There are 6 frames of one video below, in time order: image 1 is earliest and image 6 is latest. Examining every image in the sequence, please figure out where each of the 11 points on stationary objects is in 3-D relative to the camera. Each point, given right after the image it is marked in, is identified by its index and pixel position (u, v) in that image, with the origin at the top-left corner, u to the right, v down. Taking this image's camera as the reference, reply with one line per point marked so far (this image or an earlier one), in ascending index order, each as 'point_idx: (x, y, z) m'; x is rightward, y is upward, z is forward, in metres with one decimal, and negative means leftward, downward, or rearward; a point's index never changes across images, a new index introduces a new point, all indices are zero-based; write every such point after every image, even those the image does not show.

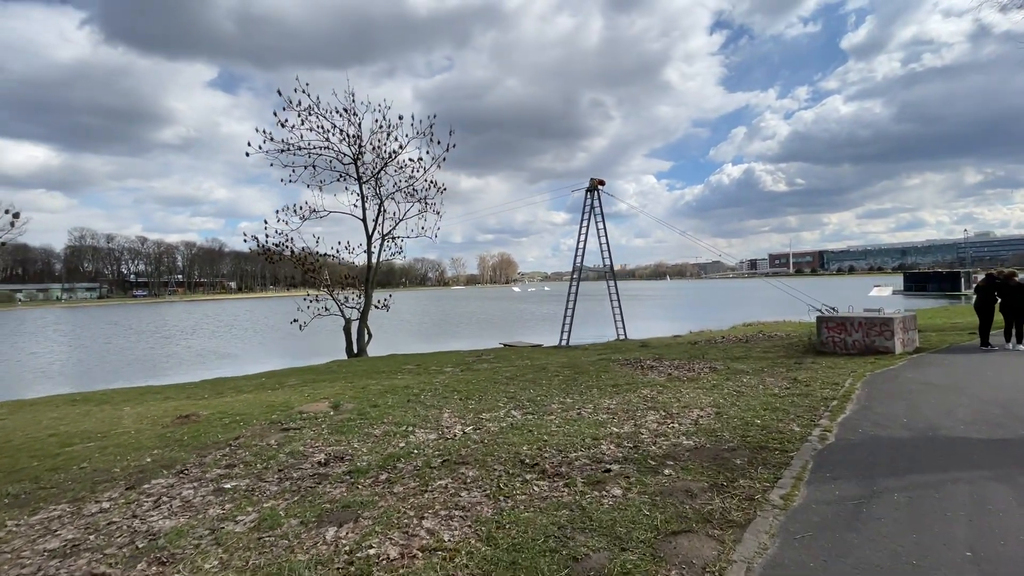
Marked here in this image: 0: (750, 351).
0: (+7.4, -2.0, +15.0) m
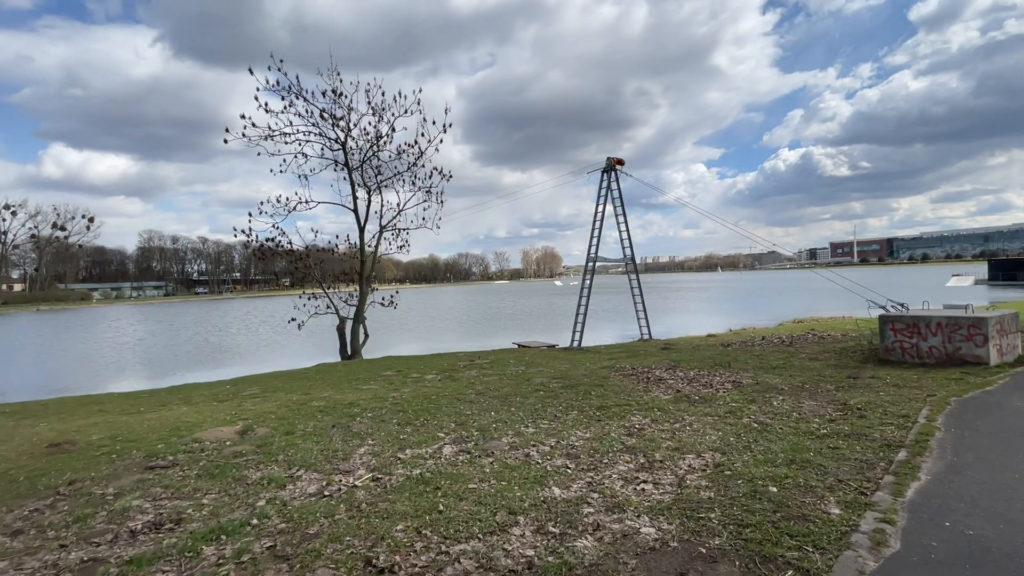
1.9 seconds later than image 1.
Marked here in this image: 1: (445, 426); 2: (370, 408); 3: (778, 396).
0: (+7.1, -1.8, +12.2) m
1: (-1.1, -2.2, +7.7) m
2: (-2.7, -2.3, +9.1) m
3: (+4.7, -1.9, +8.5) m
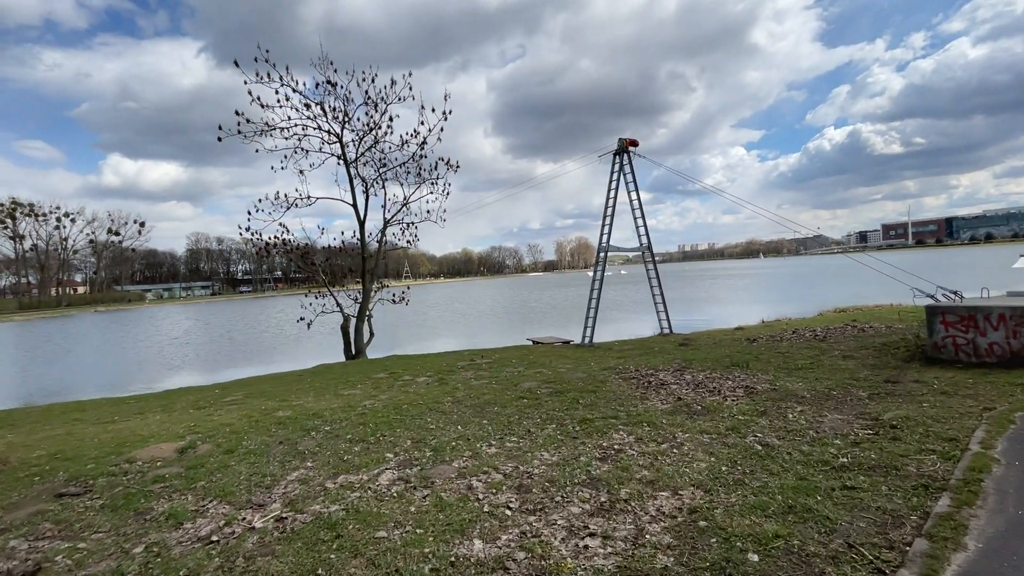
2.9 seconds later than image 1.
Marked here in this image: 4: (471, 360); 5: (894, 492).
0: (+6.9, -1.5, +10.6) m
1: (-1.6, -2.2, +6.8) m
2: (-3.1, -2.3, +8.3) m
3: (+4.2, -1.7, +7.1) m
4: (-1.2, -2.2, +15.1) m
5: (+3.1, -1.7, +4.0) m
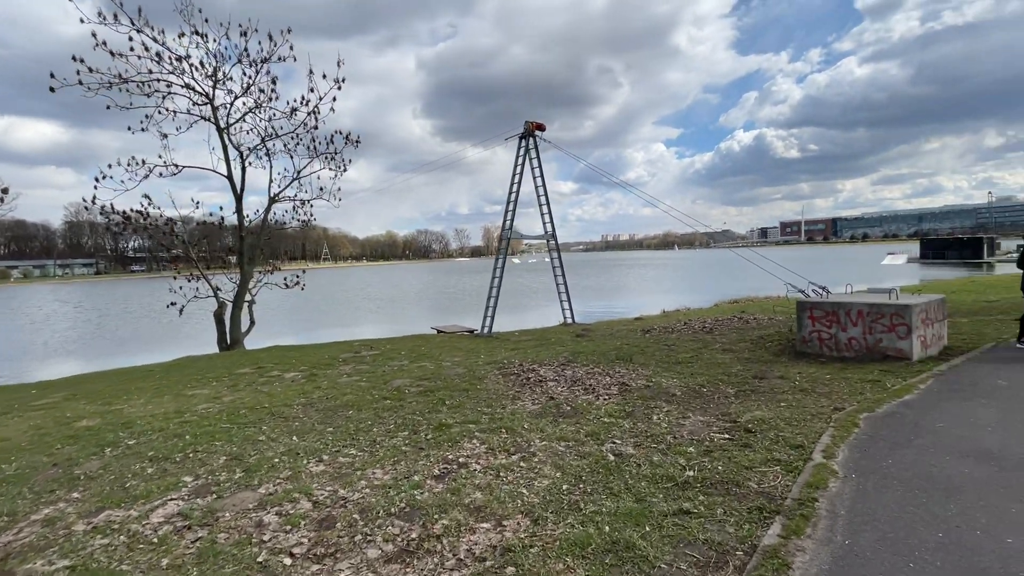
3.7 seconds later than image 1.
0: (+4.3, -1.3, +10.7) m
1: (-3.5, -2.0, +5.6) m
2: (-5.2, -2.0, +6.9) m
3: (+2.1, -1.7, +6.8) m
4: (-4.4, -1.8, +13.9) m
5: (+1.6, -1.7, +3.5) m
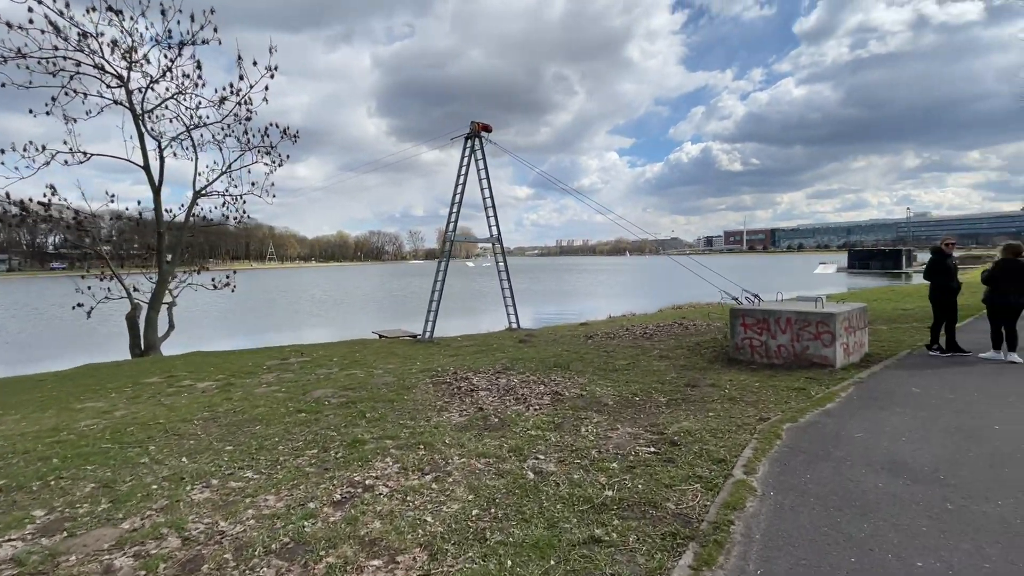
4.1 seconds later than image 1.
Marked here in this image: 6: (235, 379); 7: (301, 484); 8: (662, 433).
0: (+2.9, -1.5, +10.6) m
1: (-4.4, -2.0, +4.8) m
2: (-6.2, -2.0, +6.0) m
3: (+1.1, -1.8, +6.5) m
4: (-6.1, -1.9, +13.0) m
5: (+0.9, -1.7, +3.3) m
6: (-6.1, -2.0, +10.5) m
7: (-2.1, -2.0, +4.9) m
8: (+1.8, -1.7, +5.6) m
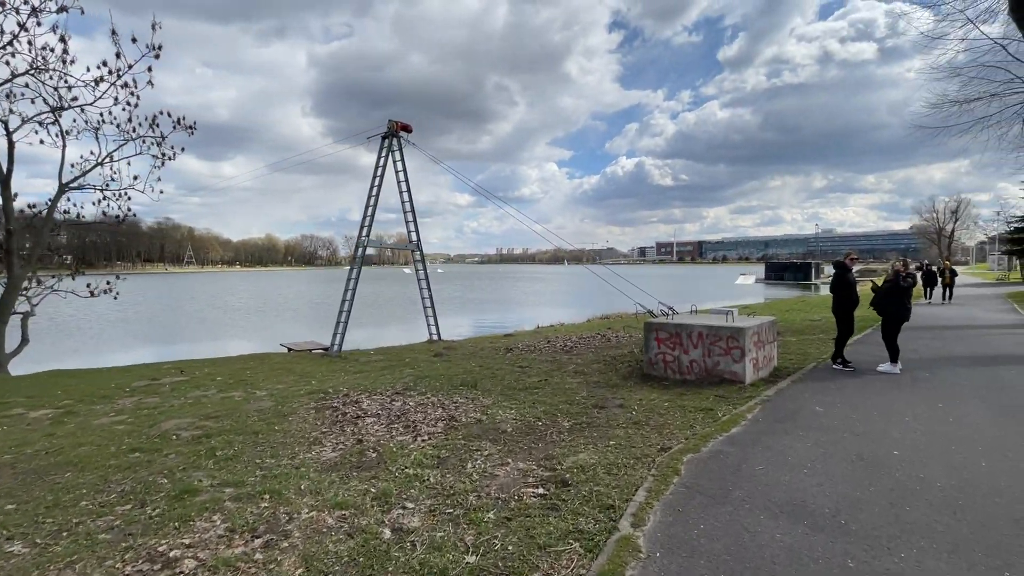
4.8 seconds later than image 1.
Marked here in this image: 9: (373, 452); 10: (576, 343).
0: (+0.9, -1.7, +10.0) m
1: (-5.6, -2.1, +3.4) m
2: (-7.5, -2.1, +4.3) m
3: (-0.3, -1.9, +5.8) m
4: (-8.2, -2.1, +11.3) m
5: (-0.1, -1.8, +2.5) m
6: (-7.9, -2.2, +8.8) m
7: (-3.3, -2.1, +3.7) m
8: (+0.5, -1.8, +4.9) m
9: (-1.7, -2.0, +5.9) m
10: (+1.8, -1.6, +13.6) m
